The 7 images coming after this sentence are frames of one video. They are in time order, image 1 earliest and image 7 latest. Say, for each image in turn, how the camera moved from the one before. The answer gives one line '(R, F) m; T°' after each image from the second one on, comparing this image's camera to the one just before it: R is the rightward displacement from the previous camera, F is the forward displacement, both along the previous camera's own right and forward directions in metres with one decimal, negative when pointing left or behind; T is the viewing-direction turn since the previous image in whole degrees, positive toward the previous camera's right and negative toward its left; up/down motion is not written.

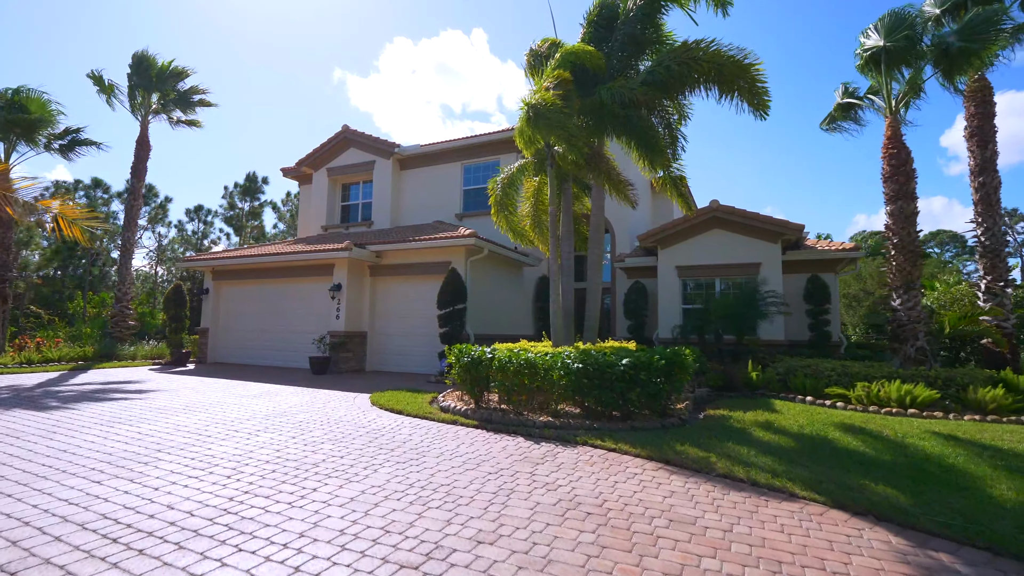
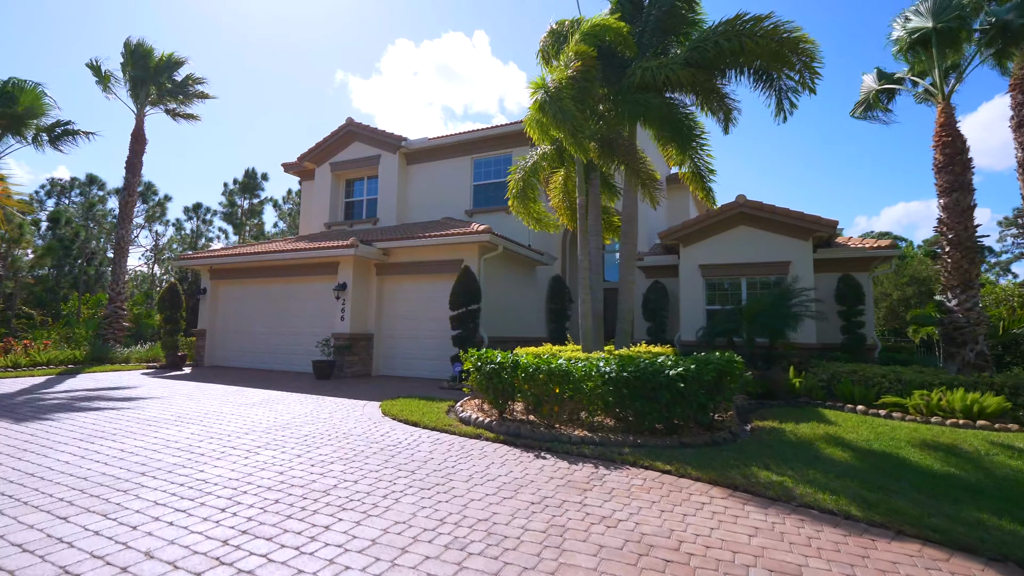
(-0.4, +0.8) m; 0°
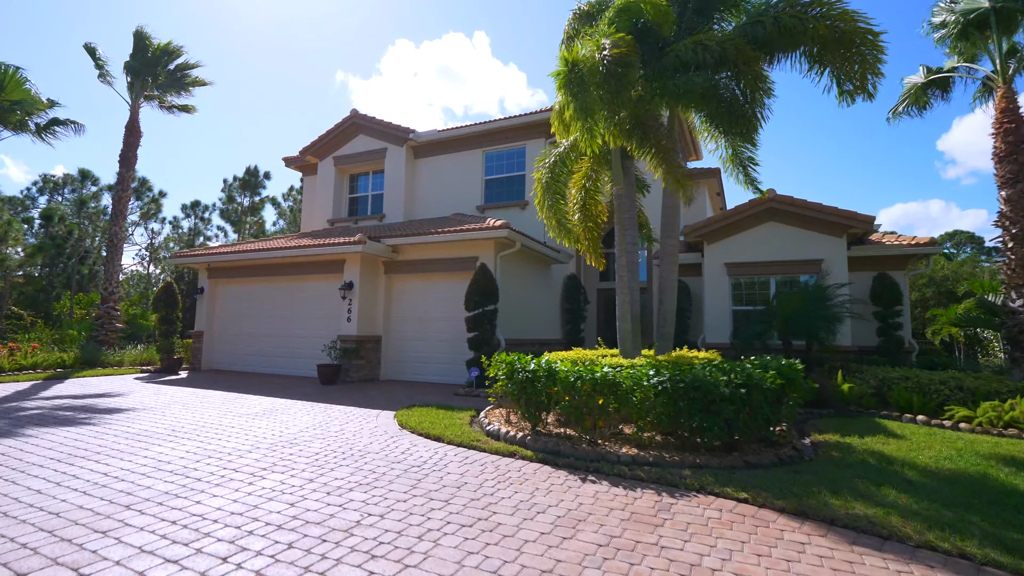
(-0.5, +0.8) m; 0°
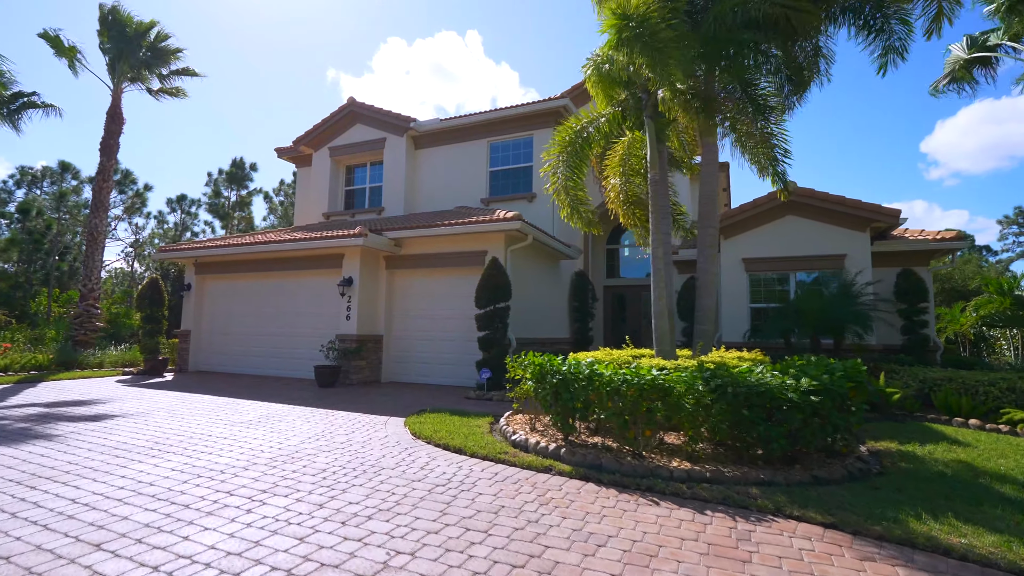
(-0.5, +0.7) m; +1°
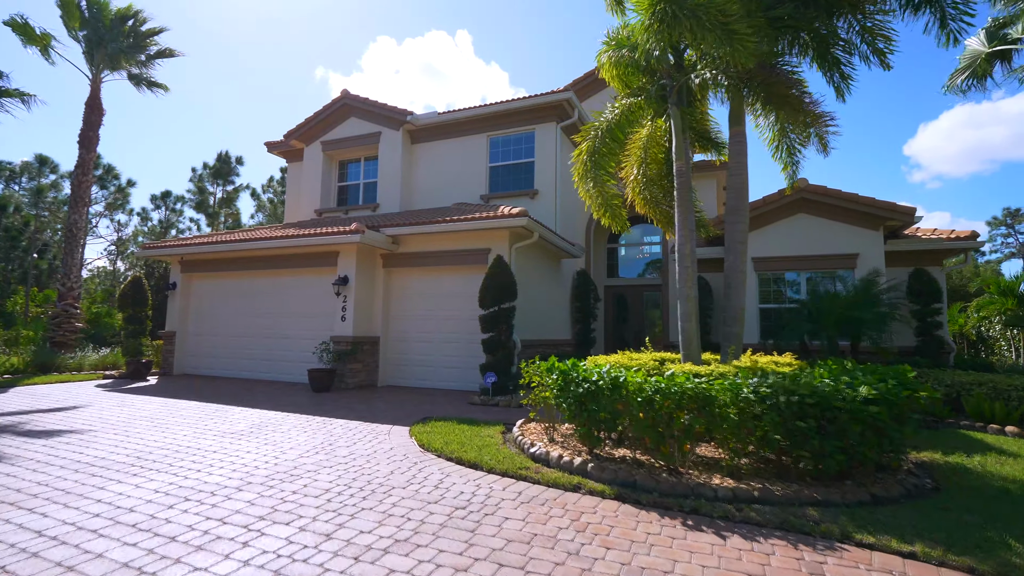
(-0.3, +0.5) m; +1°
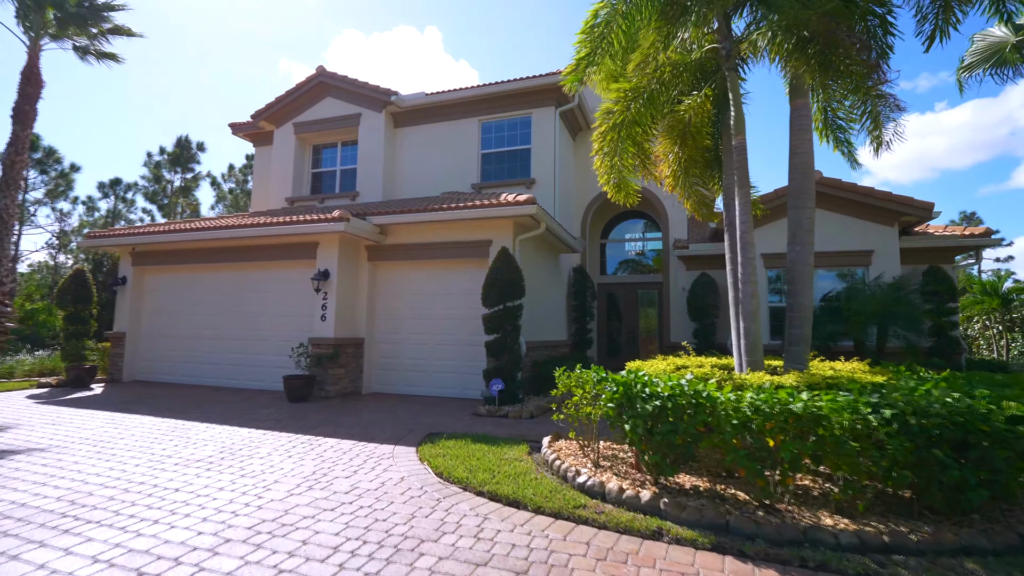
(-0.7, +1.1) m; +4°
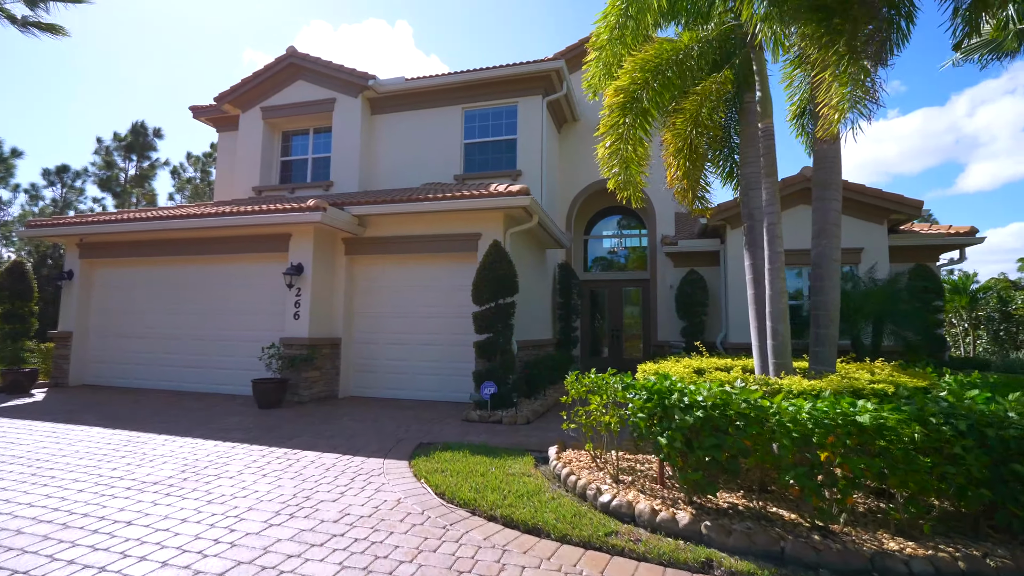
(-0.4, +0.6) m; +3°
